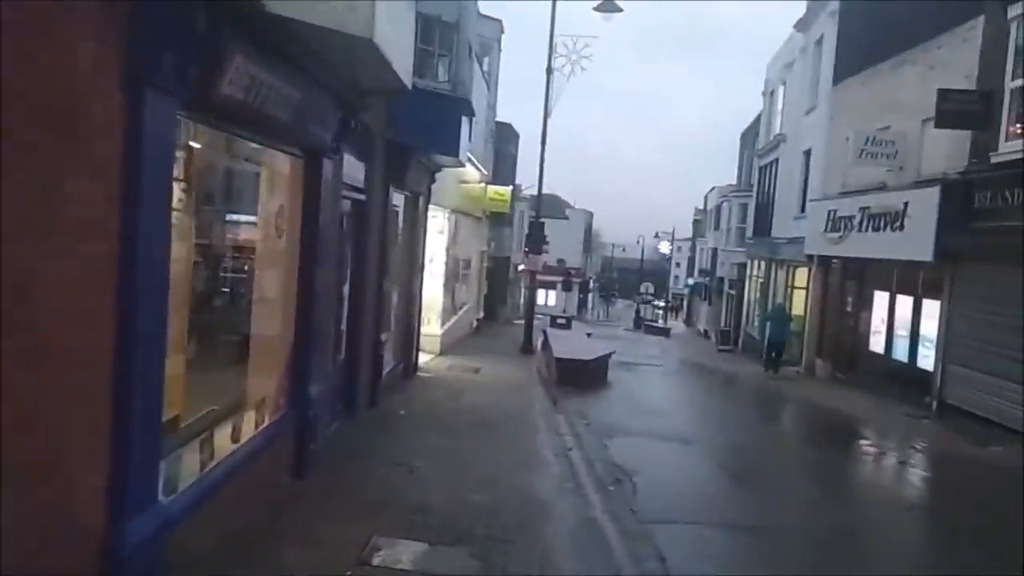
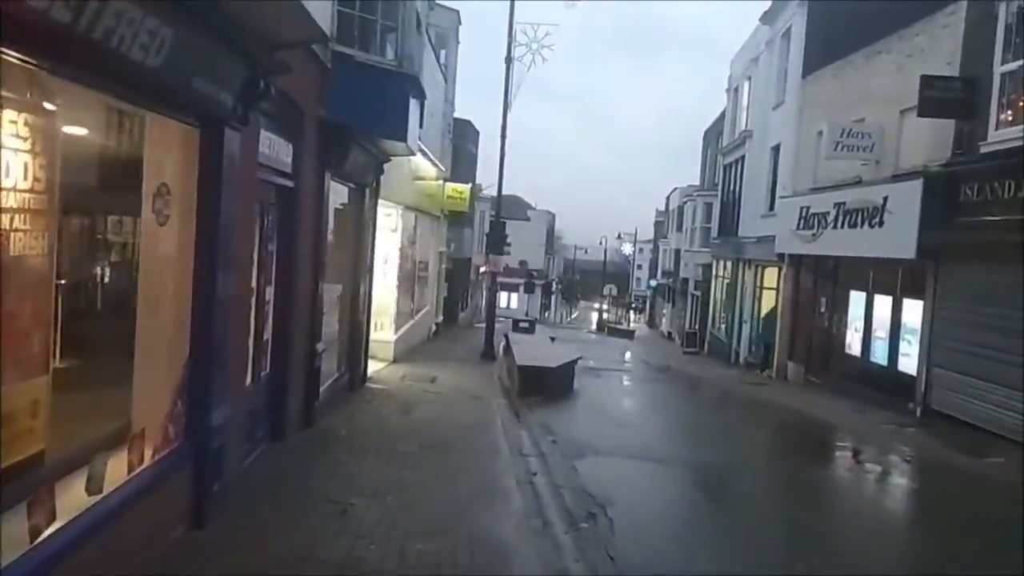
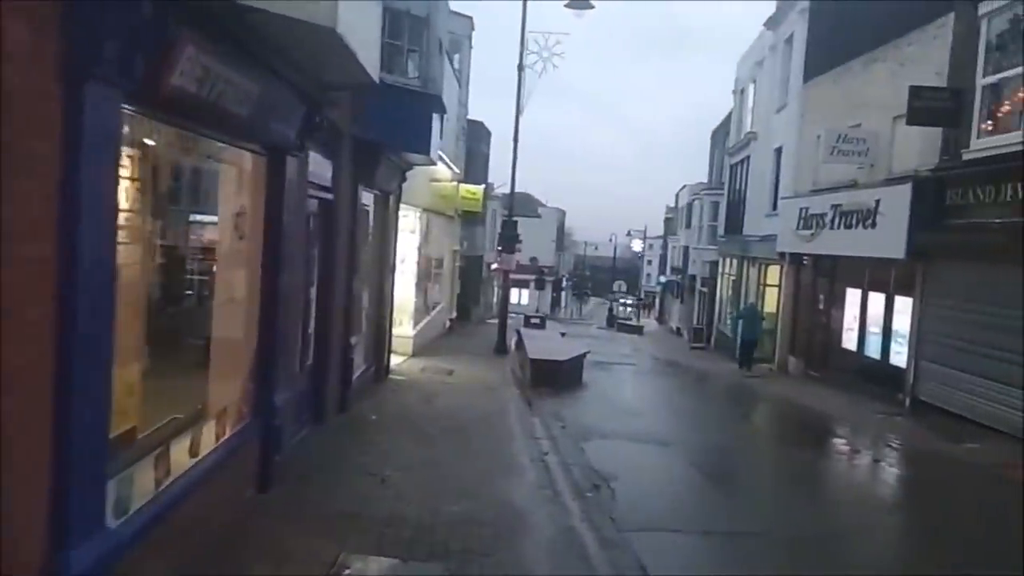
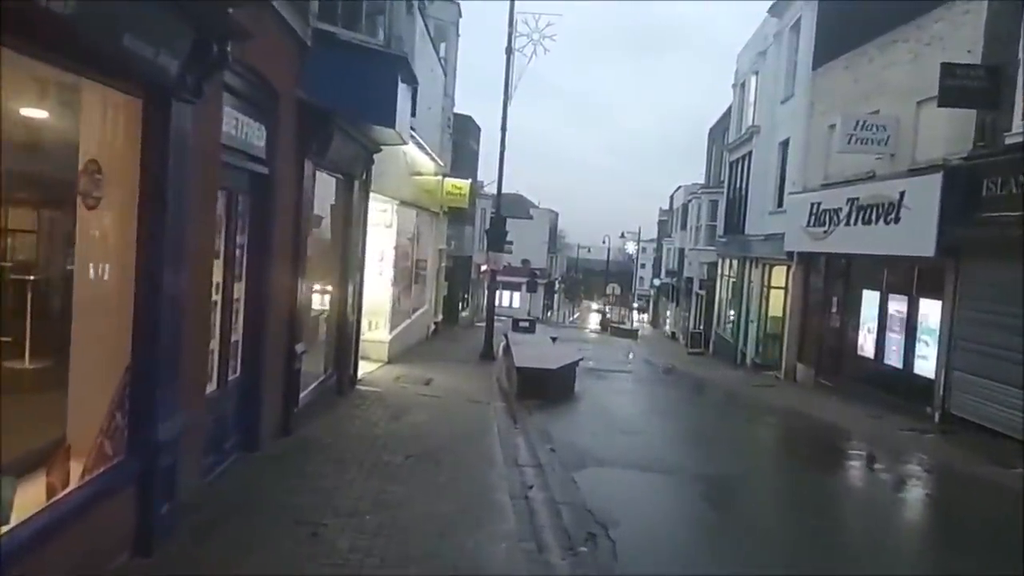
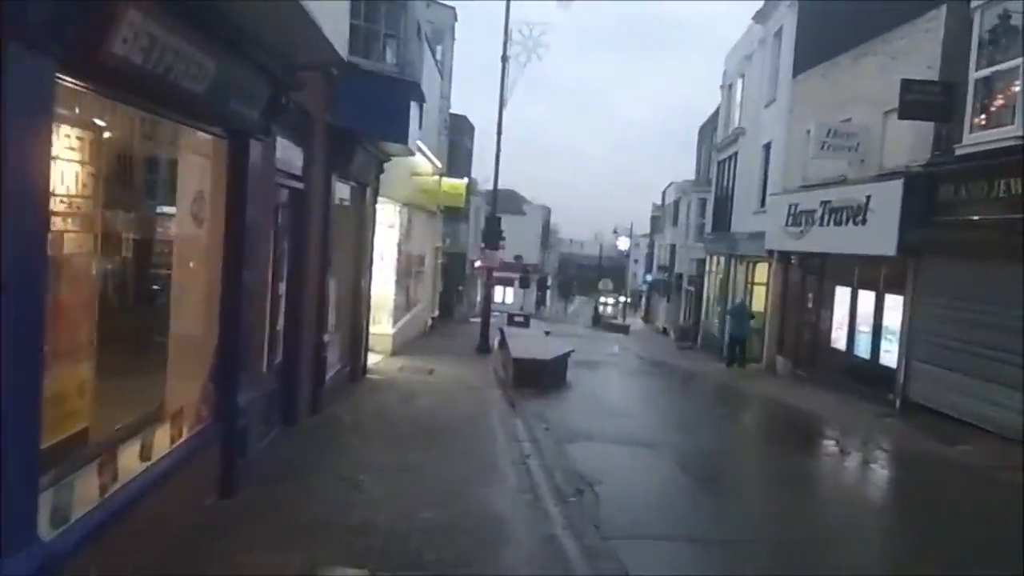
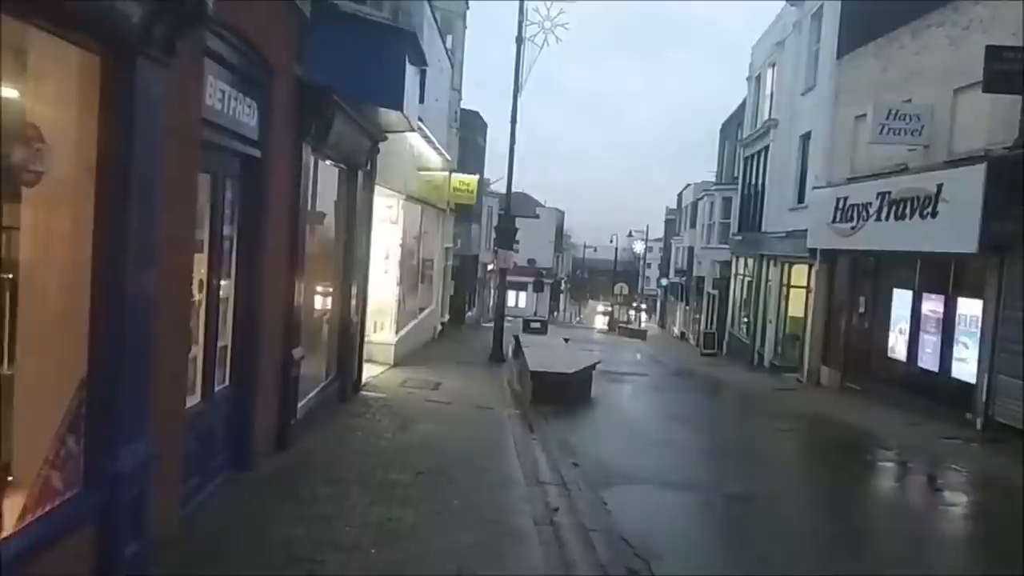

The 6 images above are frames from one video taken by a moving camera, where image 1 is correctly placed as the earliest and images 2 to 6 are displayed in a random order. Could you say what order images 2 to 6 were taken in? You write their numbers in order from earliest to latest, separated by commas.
3, 5, 2, 4, 6
